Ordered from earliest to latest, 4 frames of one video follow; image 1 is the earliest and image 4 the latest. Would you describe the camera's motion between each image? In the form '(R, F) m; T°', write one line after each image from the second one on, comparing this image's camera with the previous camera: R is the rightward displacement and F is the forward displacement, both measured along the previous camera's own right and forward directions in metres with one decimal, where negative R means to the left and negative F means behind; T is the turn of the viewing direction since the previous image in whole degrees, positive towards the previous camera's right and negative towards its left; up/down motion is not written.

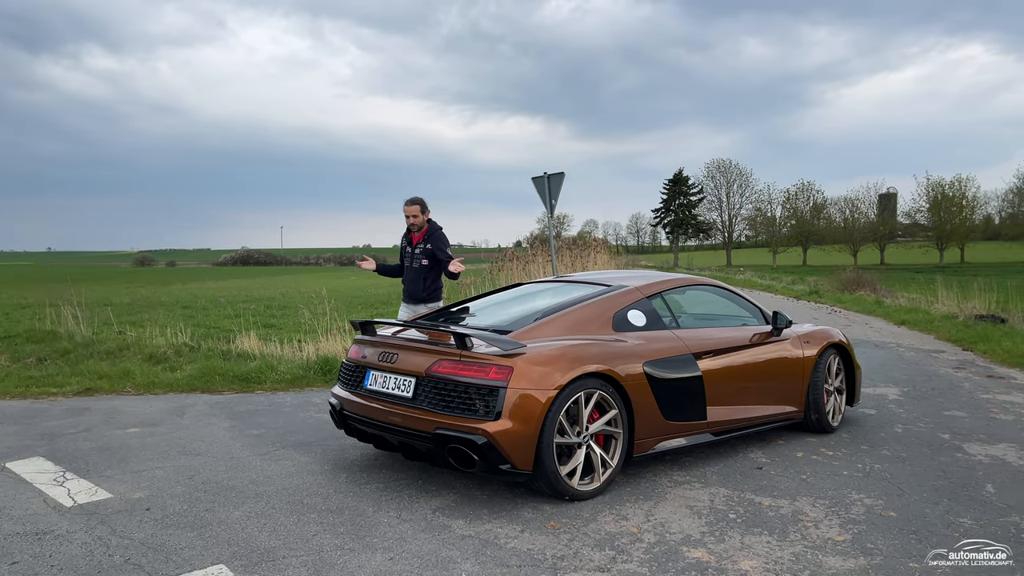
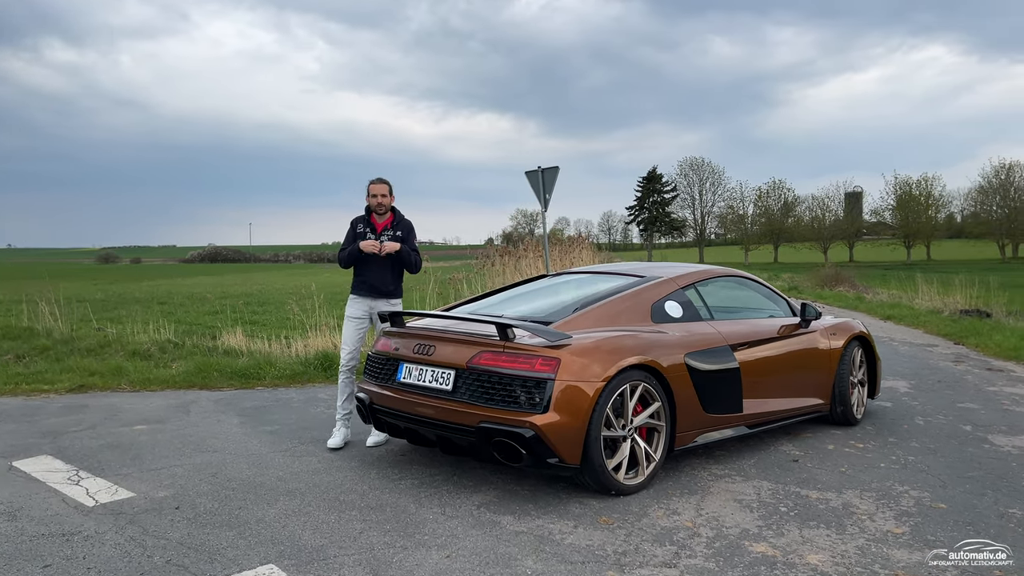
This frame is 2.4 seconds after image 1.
(-0.3, +0.1) m; +2°
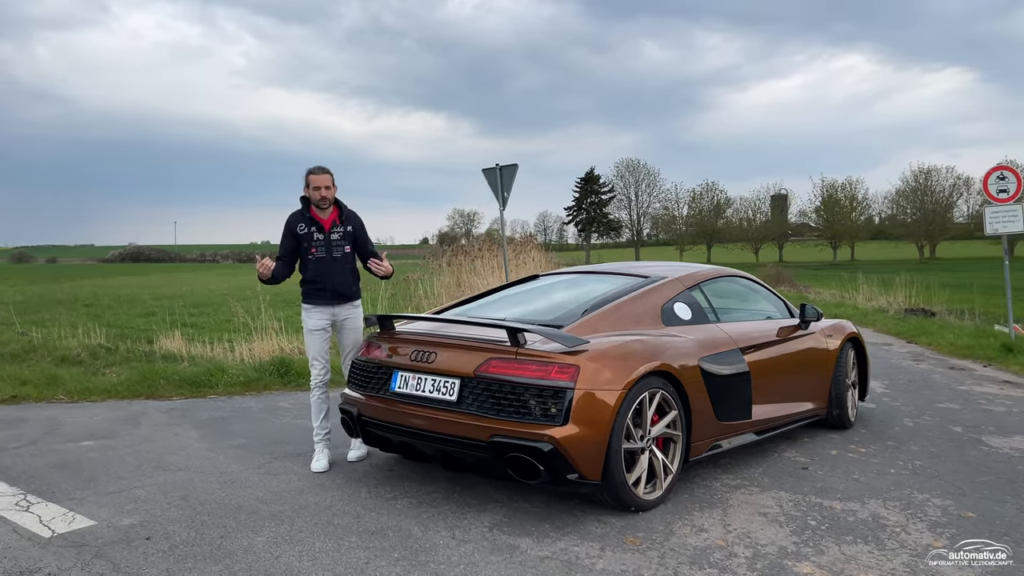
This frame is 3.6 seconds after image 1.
(-0.3, +0.3) m; +5°
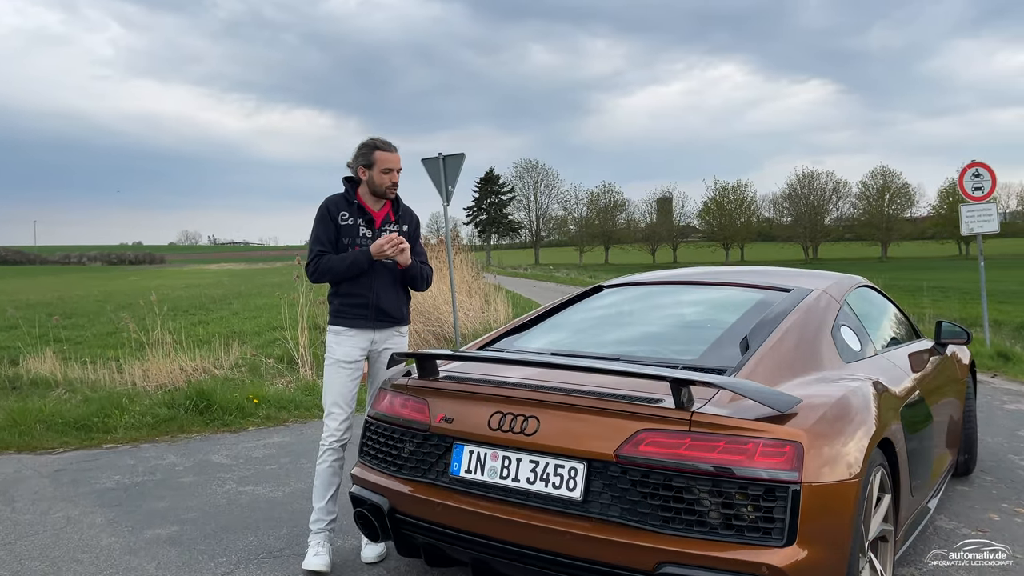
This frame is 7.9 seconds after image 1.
(-0.7, +1.4) m; +8°
